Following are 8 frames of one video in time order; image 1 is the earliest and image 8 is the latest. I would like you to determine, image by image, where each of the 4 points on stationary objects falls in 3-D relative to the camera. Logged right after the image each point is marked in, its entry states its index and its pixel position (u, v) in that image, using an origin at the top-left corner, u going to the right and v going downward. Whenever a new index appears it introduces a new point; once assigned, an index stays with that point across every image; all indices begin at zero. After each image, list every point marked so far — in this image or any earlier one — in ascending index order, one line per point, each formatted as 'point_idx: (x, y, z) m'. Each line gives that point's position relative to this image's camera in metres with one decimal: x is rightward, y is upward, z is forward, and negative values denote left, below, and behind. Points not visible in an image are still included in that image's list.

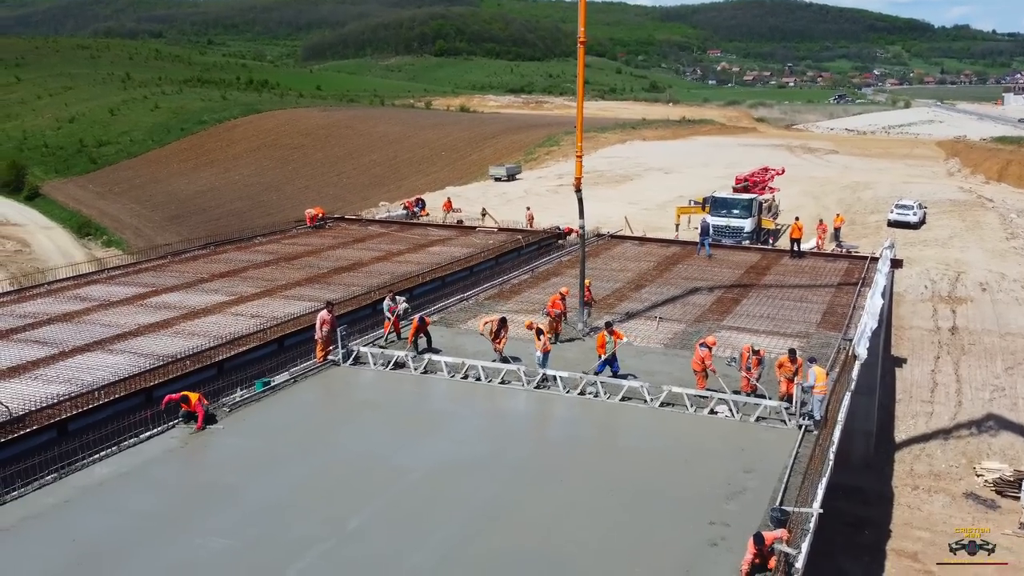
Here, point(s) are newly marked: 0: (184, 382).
0: (-5.3, -1.5, +14.2) m
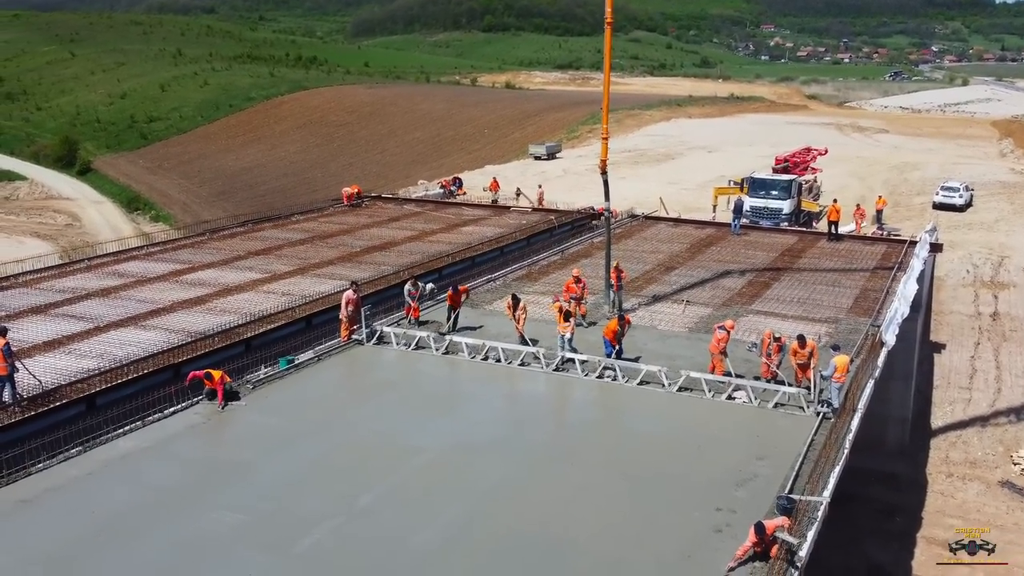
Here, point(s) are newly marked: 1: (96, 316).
0: (-5.0, -1.2, +14.5) m
1: (-8.1, -0.6, +16.9) m
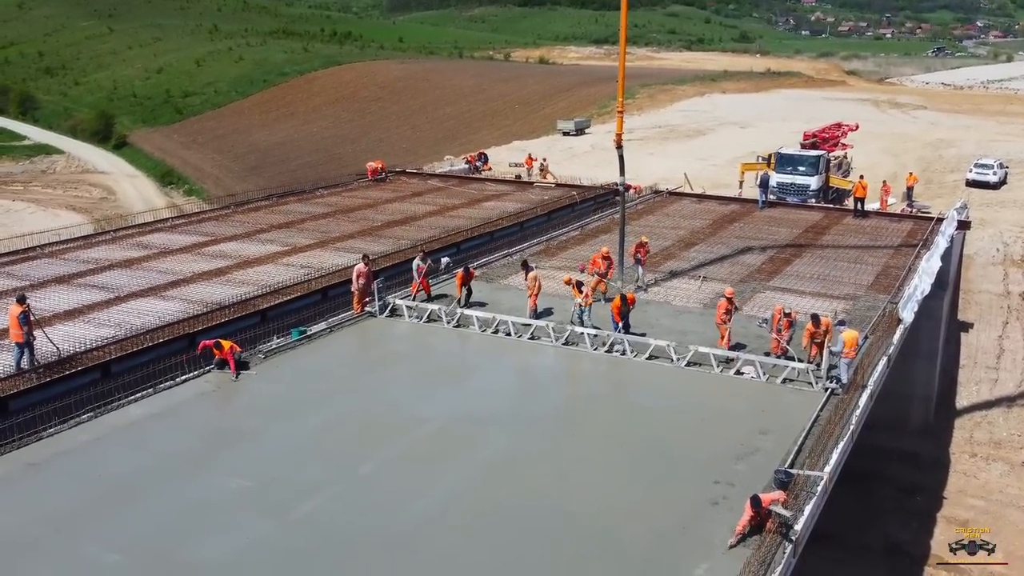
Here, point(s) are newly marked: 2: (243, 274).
0: (-4.8, -0.7, +14.8) m
1: (-7.8, 0.0, +17.2) m
2: (-5.7, +0.2, +18.3) m
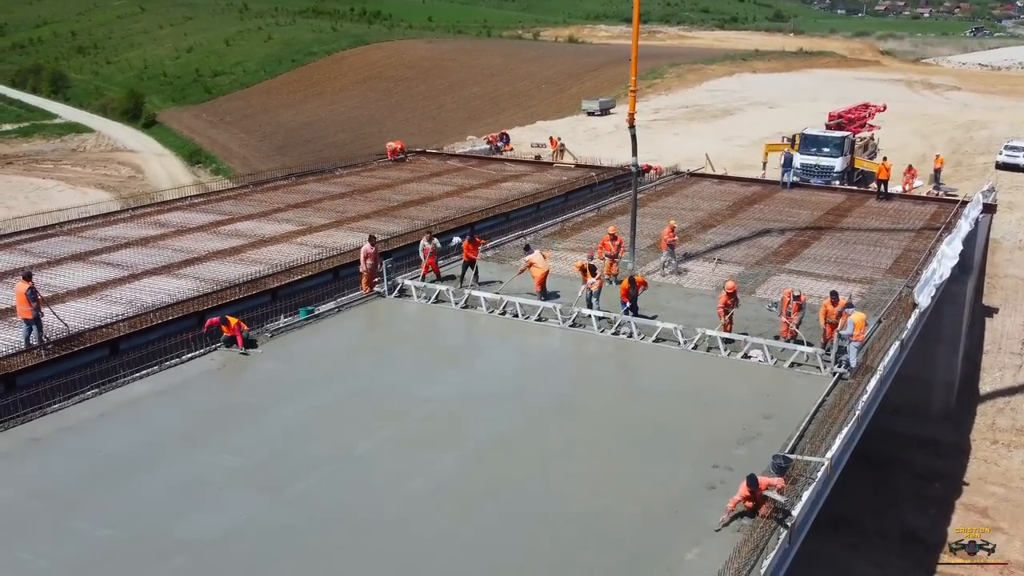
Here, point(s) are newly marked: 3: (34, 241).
0: (-4.7, -0.3, +14.9) m
1: (-7.6, +0.4, +17.4) m
2: (-5.4, +0.7, +18.4) m
3: (-10.6, +1.0, +19.6) m
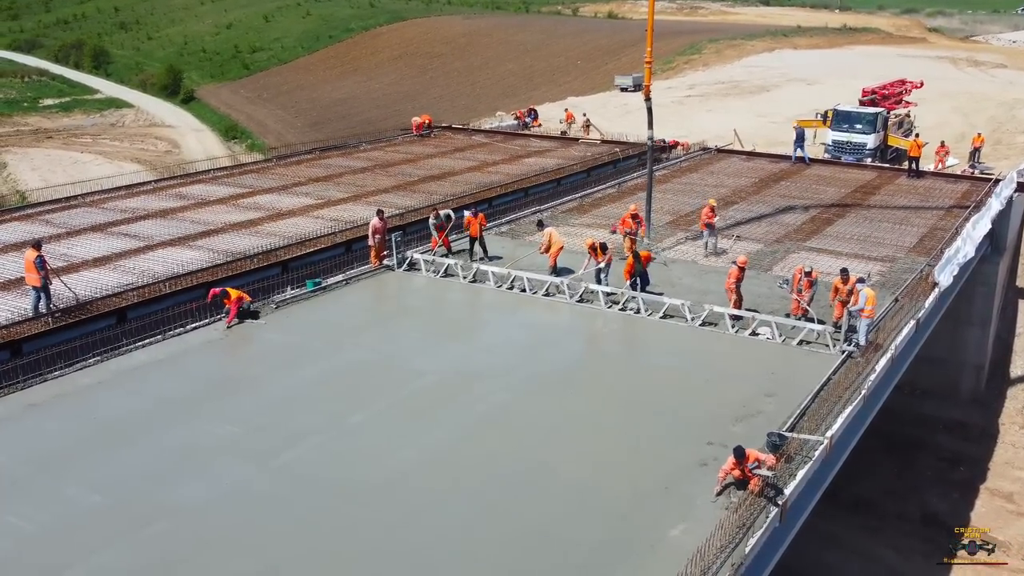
0: (-4.5, +0.1, +15.0) m
1: (-7.4, +1.0, +17.6) m
2: (-5.2, +1.3, +18.5) m
3: (-10.3, +1.7, +19.9) m
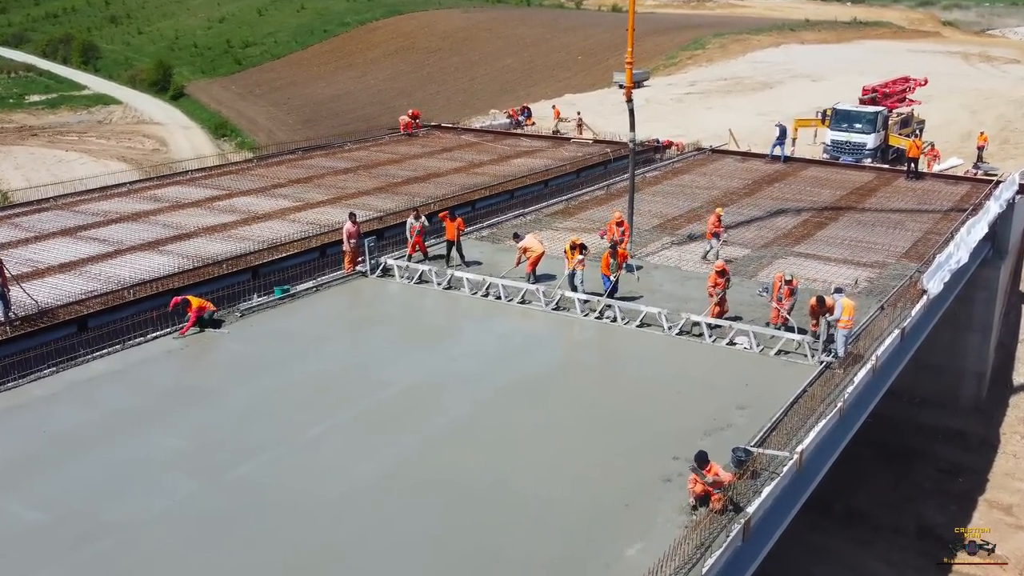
0: (-5.0, 0.0, +14.6) m
1: (-7.8, +0.9, +17.2) m
2: (-5.5, +1.2, +18.2) m
3: (-10.7, +1.6, +19.6) m
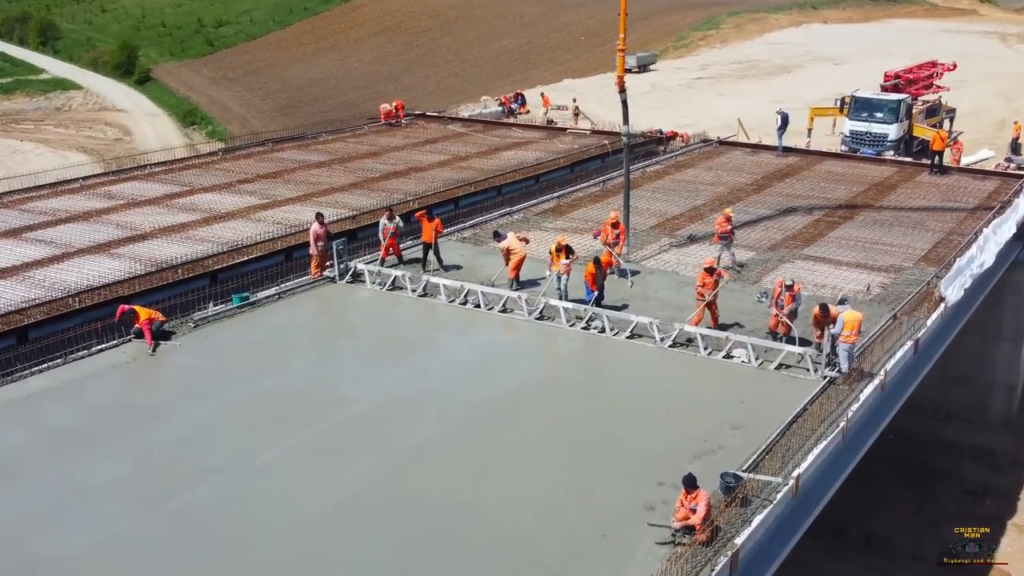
0: (-5.3, -0.1, +13.5) m
1: (-8.0, +0.9, +16.1) m
2: (-5.8, +1.2, +17.0) m
3: (-10.9, +1.7, +18.5) m
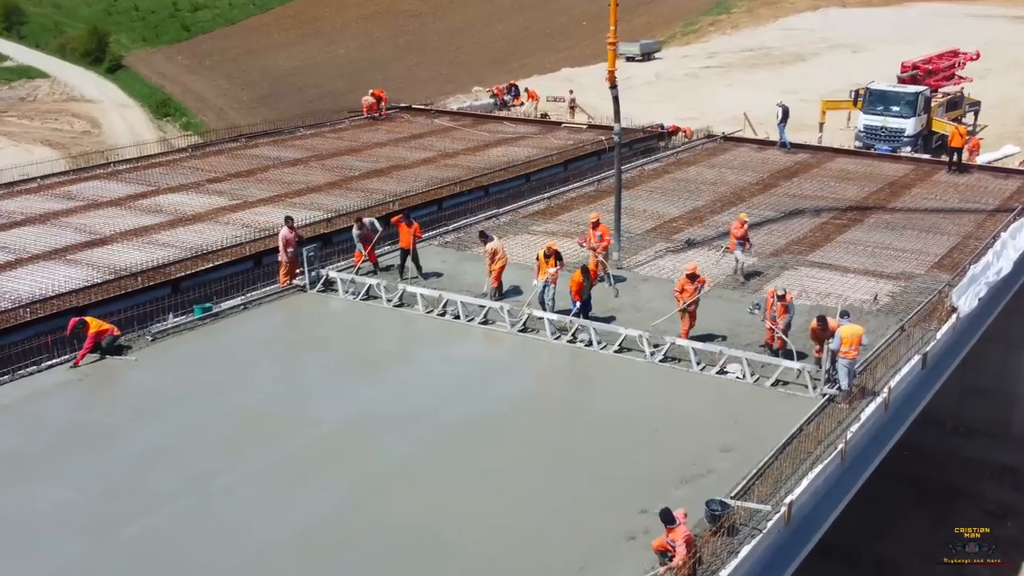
0: (-5.6, -0.2, +12.7) m
1: (-8.3, +0.9, +15.4) m
2: (-6.0, +1.2, +16.2) m
3: (-11.1, +1.8, +17.8) m
